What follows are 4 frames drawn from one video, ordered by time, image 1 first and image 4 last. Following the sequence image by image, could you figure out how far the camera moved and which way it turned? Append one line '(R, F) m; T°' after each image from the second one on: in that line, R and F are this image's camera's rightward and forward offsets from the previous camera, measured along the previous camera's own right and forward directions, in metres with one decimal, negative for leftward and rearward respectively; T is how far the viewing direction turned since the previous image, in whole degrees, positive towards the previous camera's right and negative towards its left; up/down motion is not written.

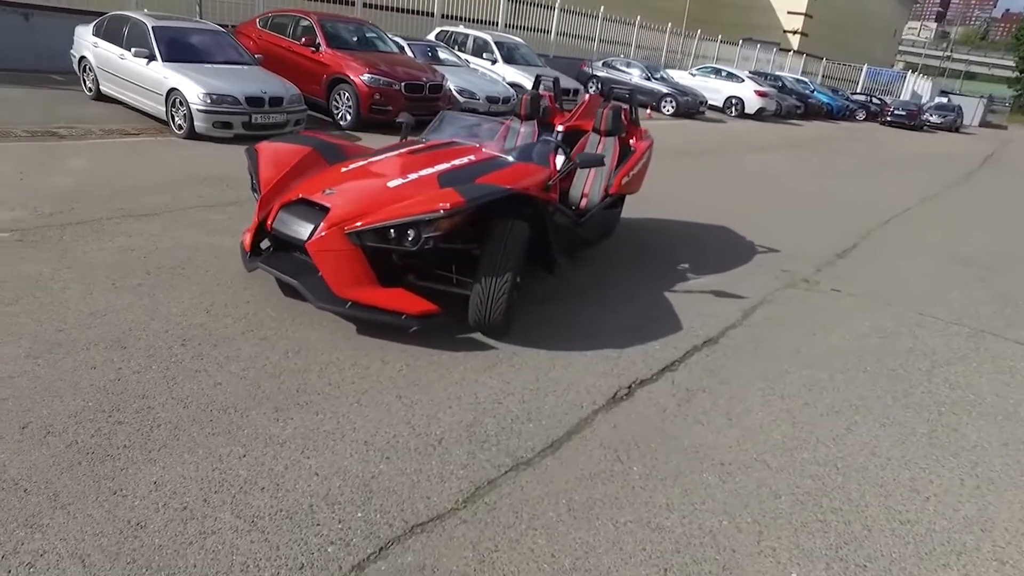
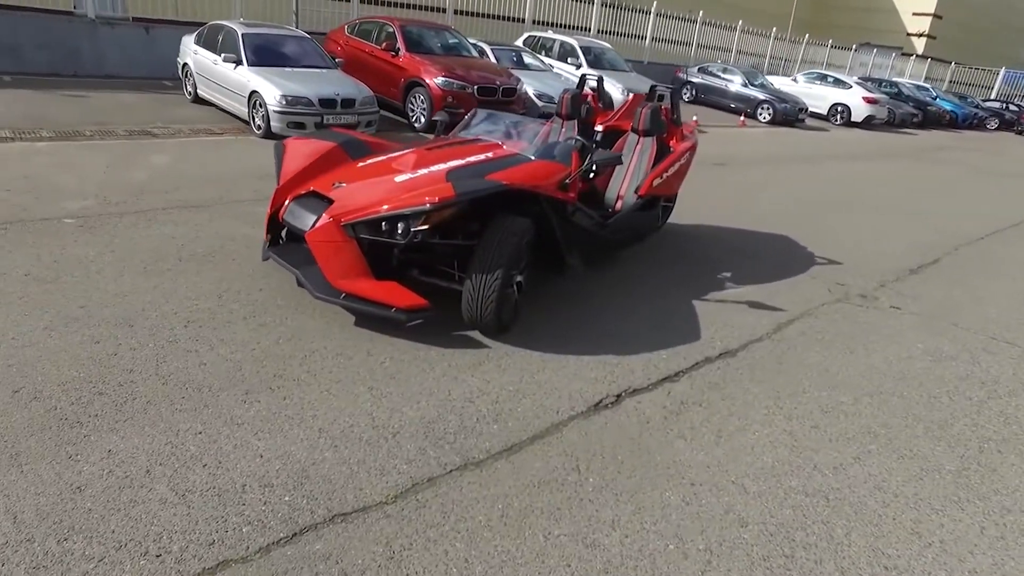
(+0.7, +0.2) m; -9°
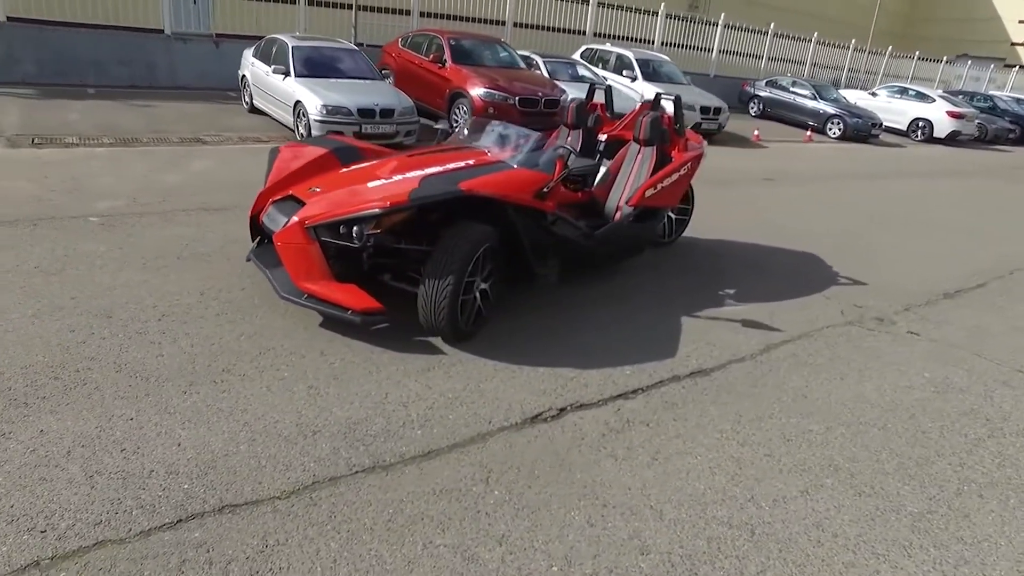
(+0.8, +0.1) m; -7°
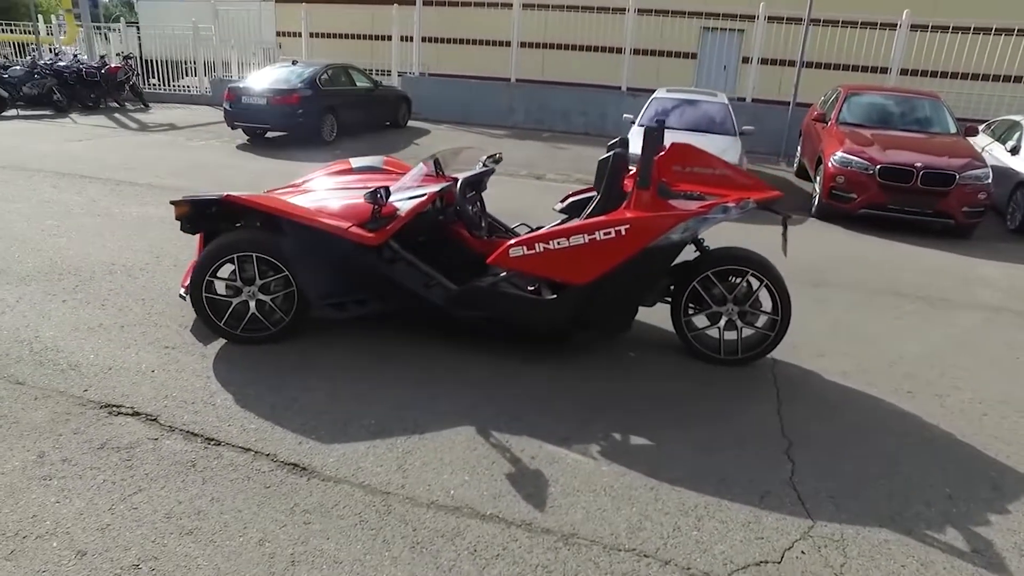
(+4.0, +2.9) m; -51°
